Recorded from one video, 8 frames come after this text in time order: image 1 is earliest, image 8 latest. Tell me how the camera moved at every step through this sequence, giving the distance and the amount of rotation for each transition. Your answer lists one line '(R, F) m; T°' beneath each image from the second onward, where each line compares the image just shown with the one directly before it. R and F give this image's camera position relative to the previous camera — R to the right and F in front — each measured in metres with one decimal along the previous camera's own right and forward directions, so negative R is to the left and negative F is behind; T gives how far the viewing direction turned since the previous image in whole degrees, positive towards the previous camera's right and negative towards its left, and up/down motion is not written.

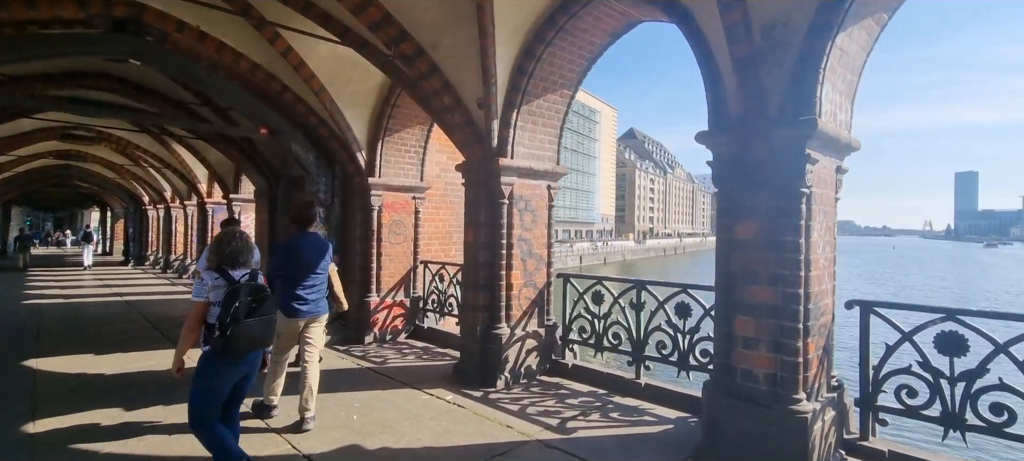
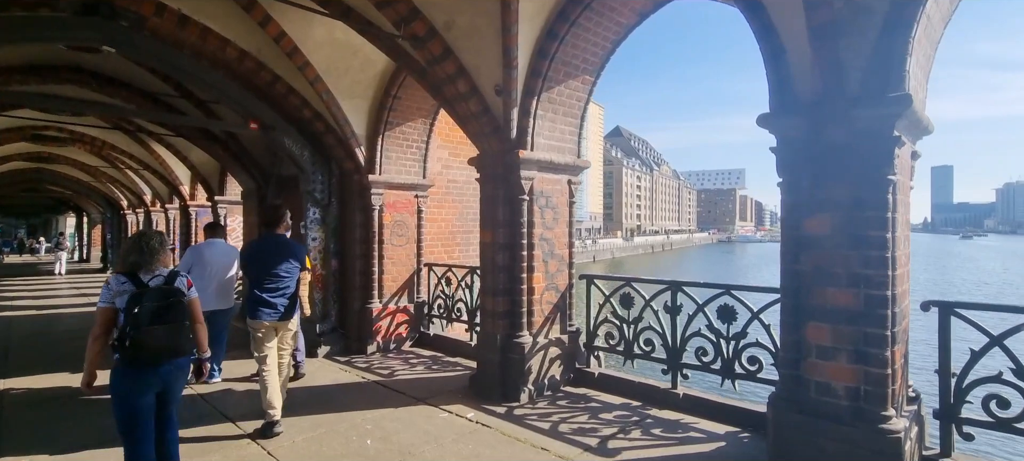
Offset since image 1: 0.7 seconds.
(-0.3, +0.4) m; +2°
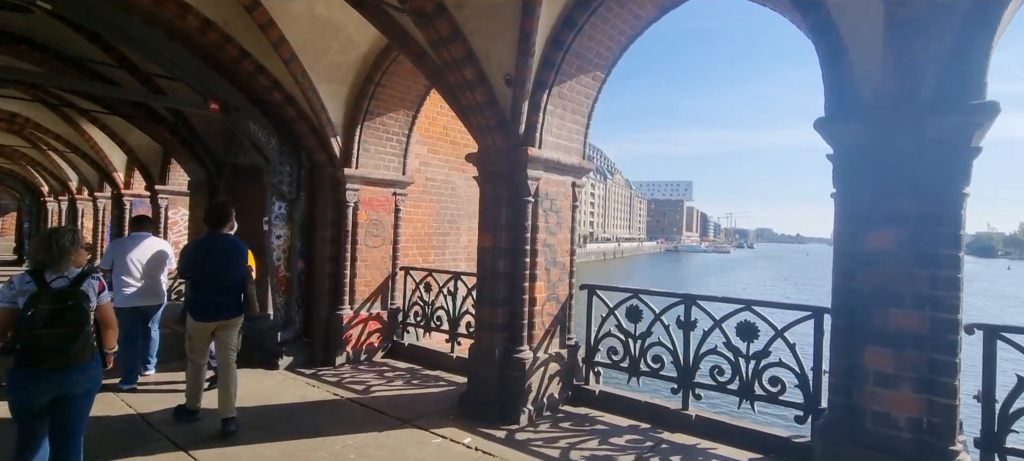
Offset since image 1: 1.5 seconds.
(-0.4, +0.4) m; +6°
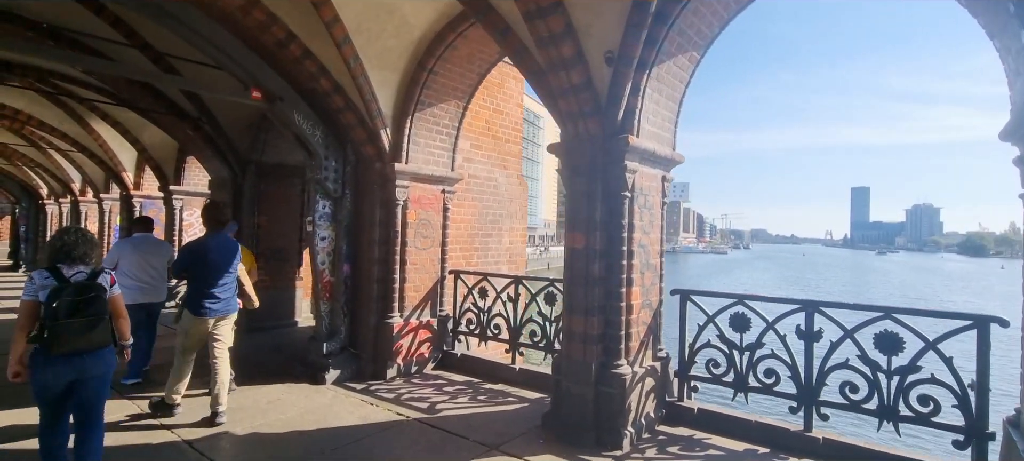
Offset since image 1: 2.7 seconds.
(-0.8, +0.5) m; 0°
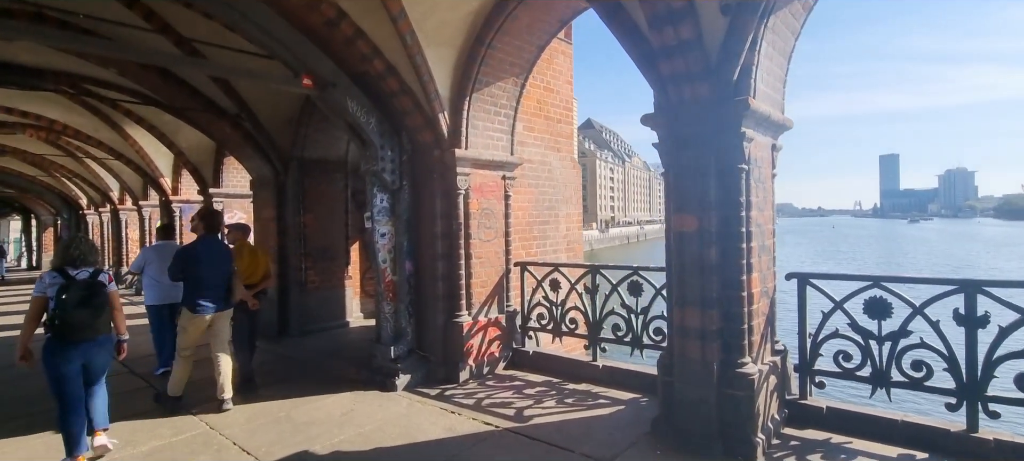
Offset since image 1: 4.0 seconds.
(-0.5, +0.4) m; -2°
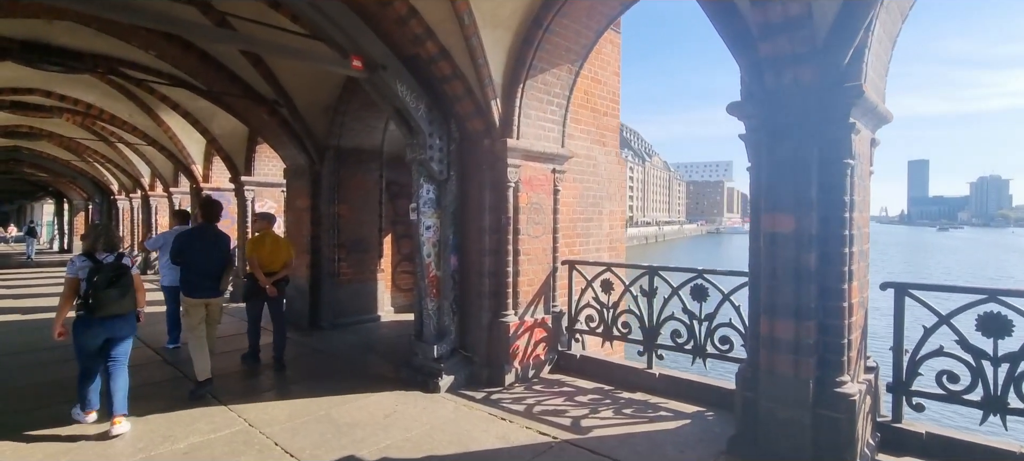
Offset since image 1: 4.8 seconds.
(-0.3, +0.3) m; -2°
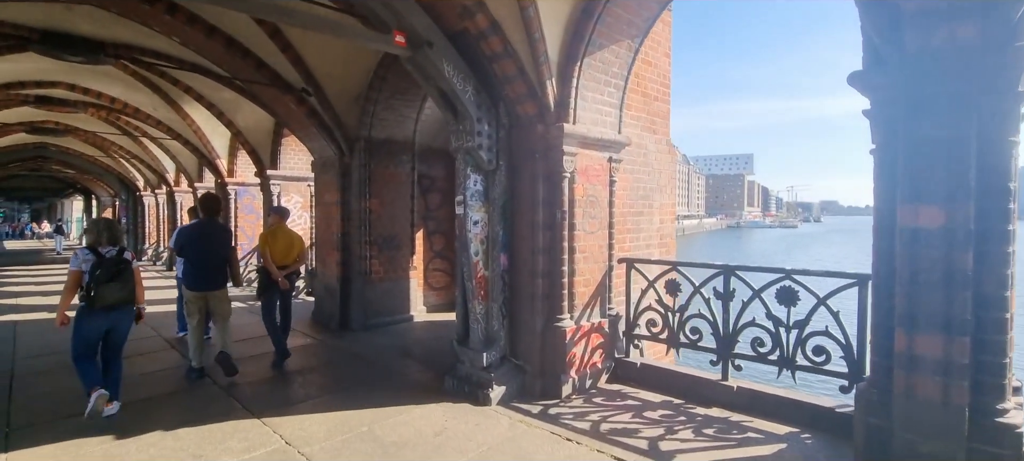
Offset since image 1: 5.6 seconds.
(-0.3, +0.4) m; -2°
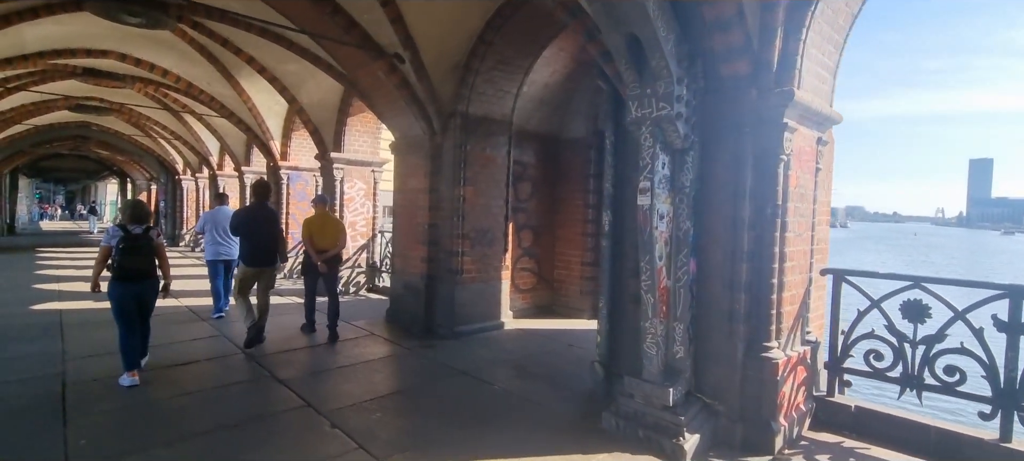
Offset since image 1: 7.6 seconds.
(-1.2, +1.0) m; -2°
